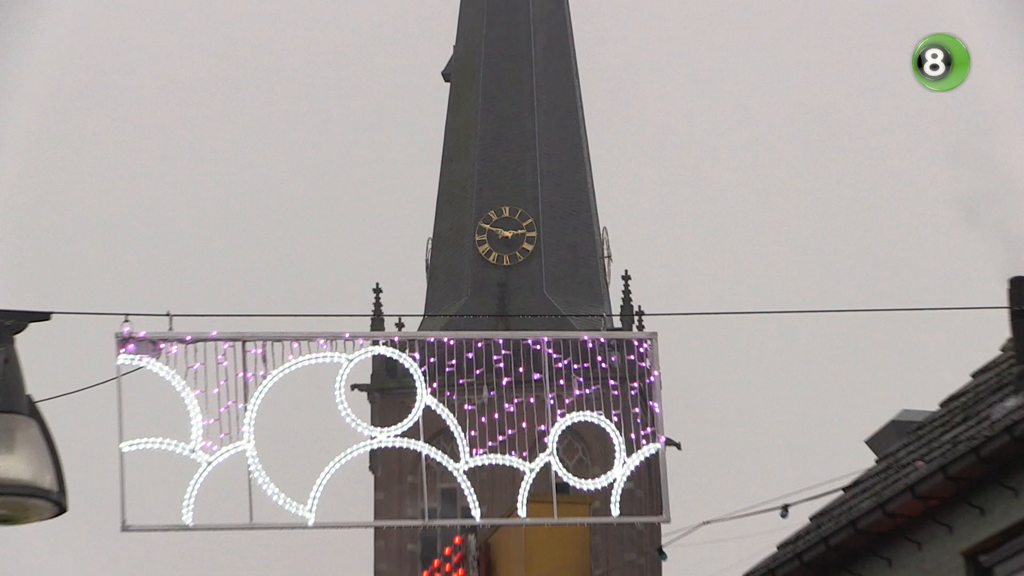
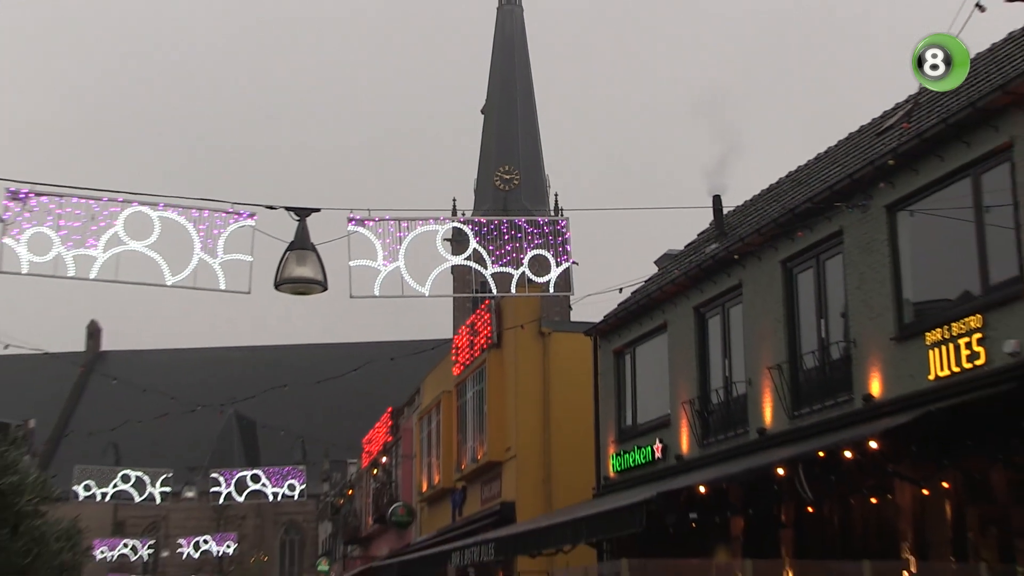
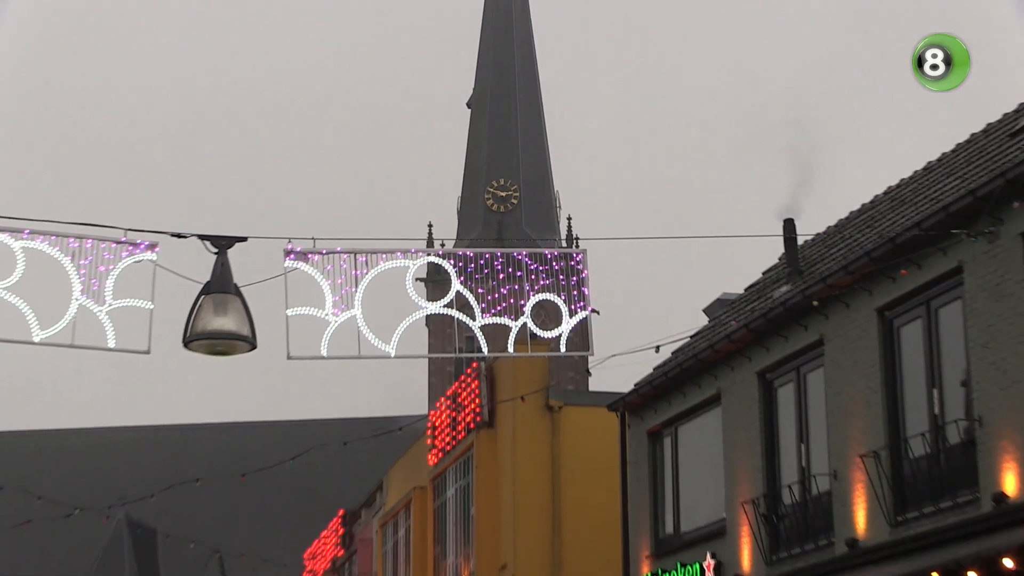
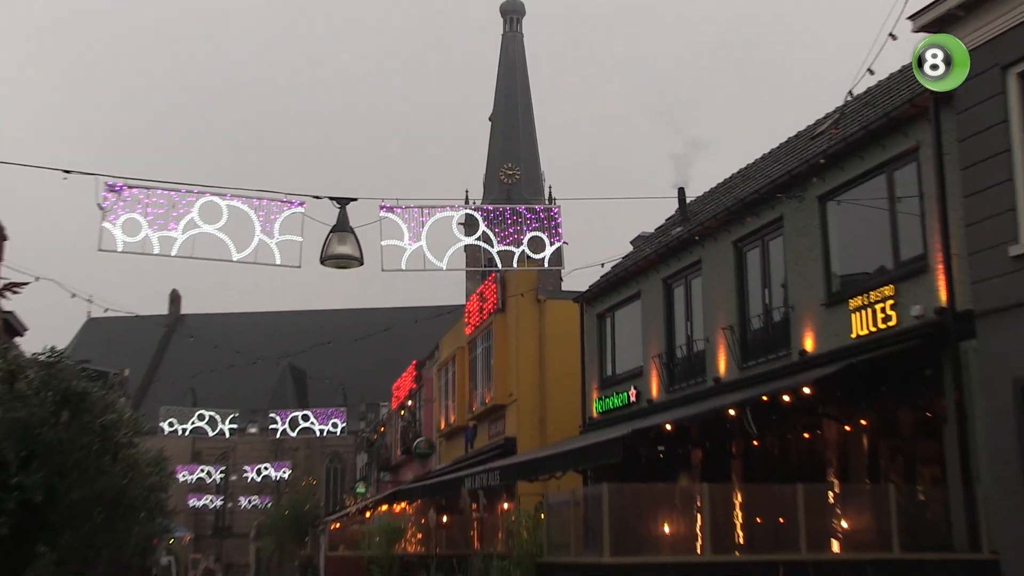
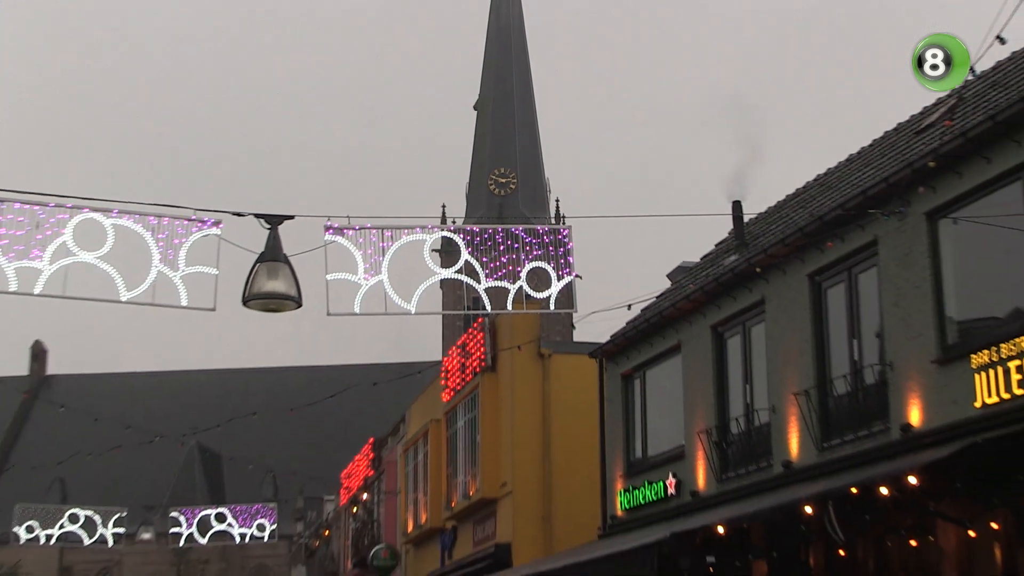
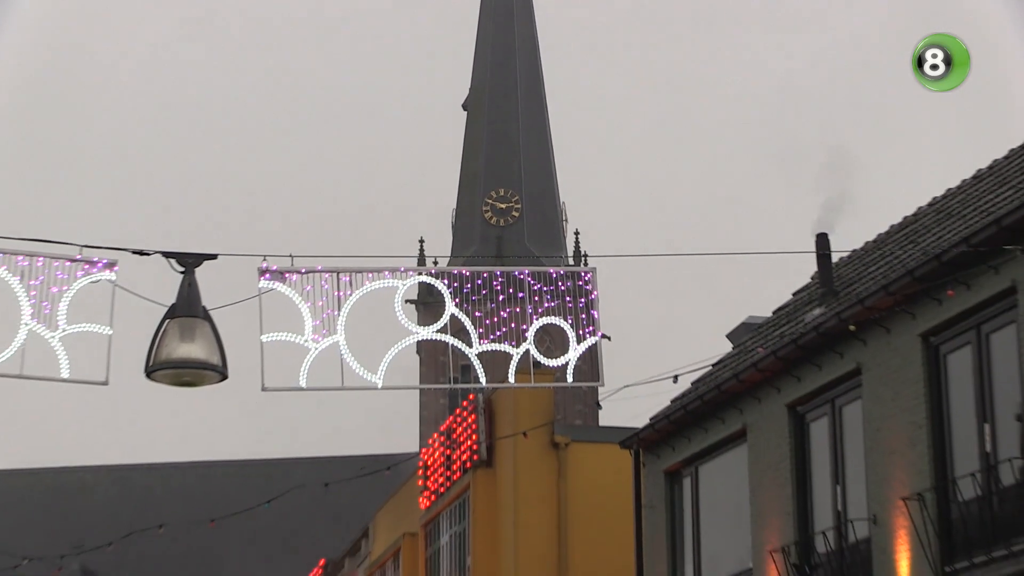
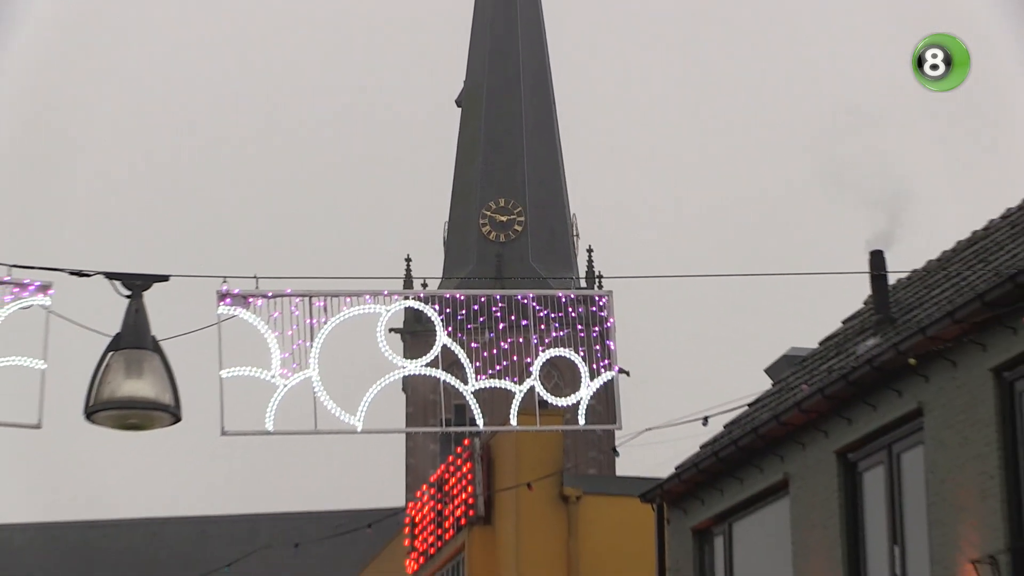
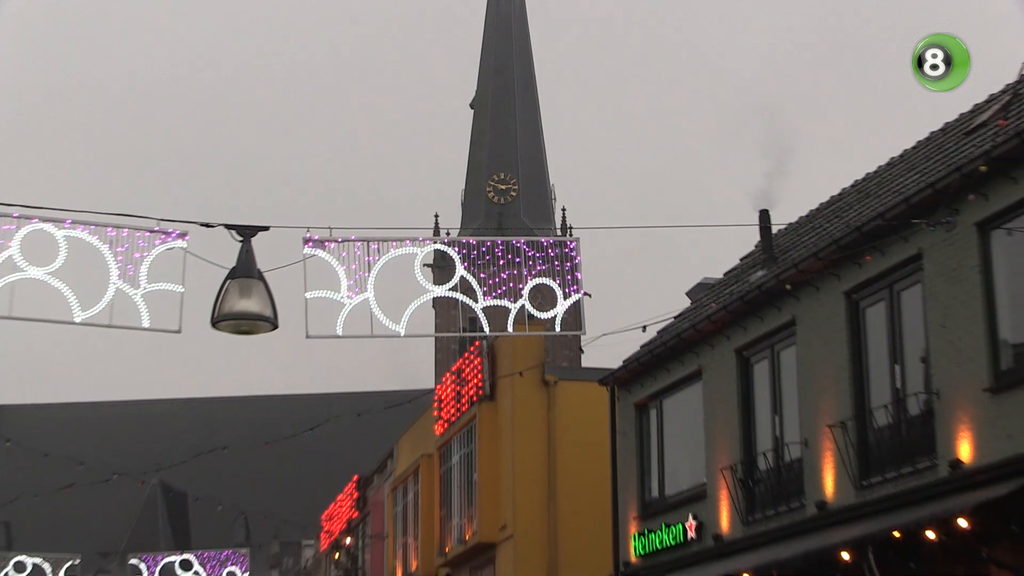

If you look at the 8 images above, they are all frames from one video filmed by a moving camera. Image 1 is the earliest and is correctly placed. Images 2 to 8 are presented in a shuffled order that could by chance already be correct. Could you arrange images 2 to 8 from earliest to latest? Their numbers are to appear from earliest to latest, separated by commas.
7, 6, 3, 8, 5, 2, 4
